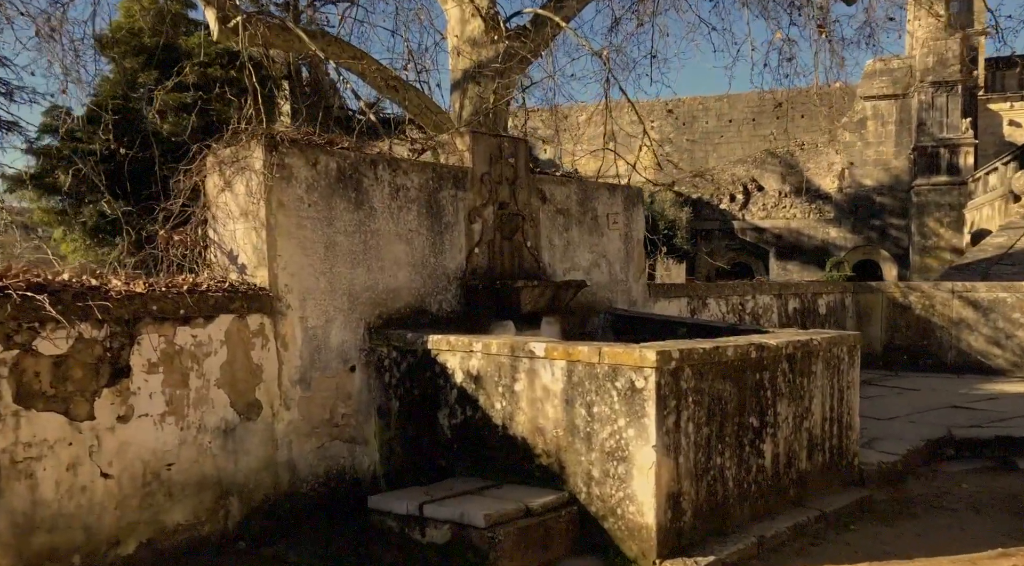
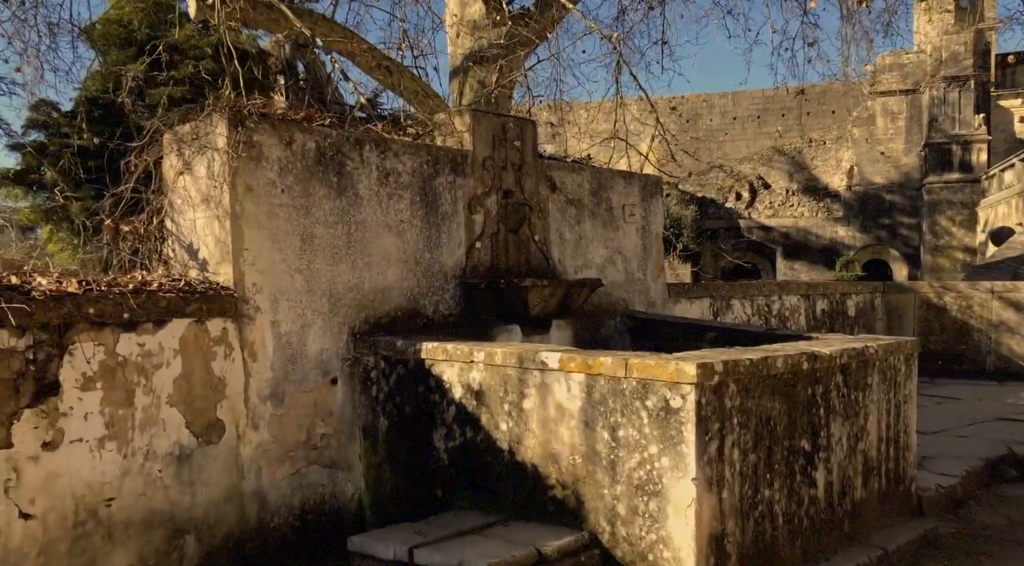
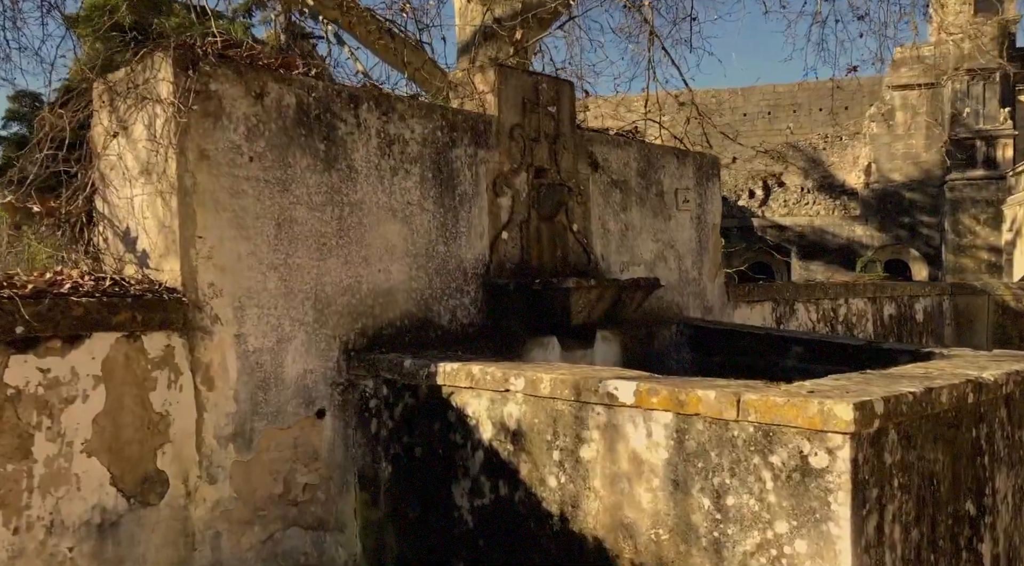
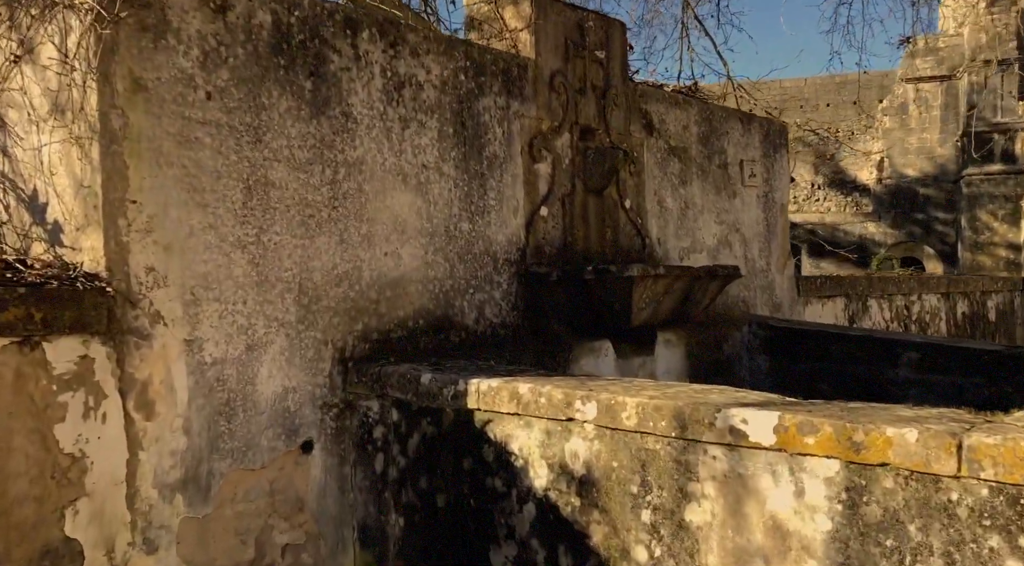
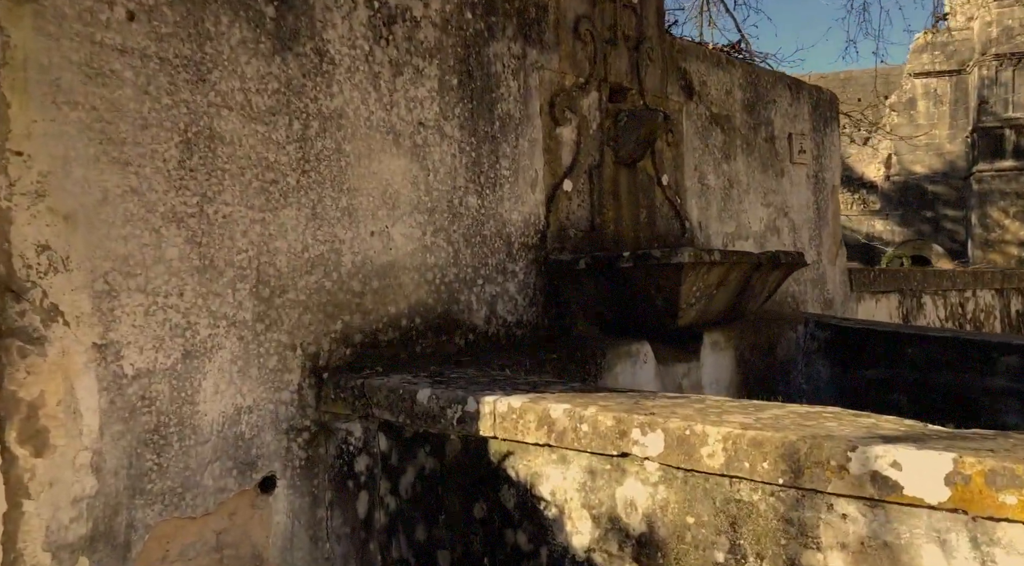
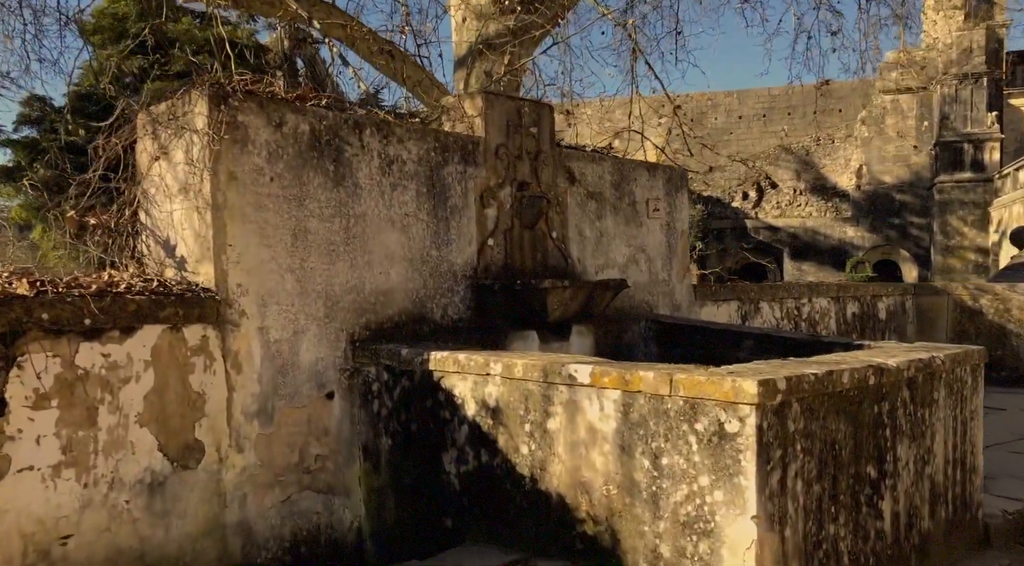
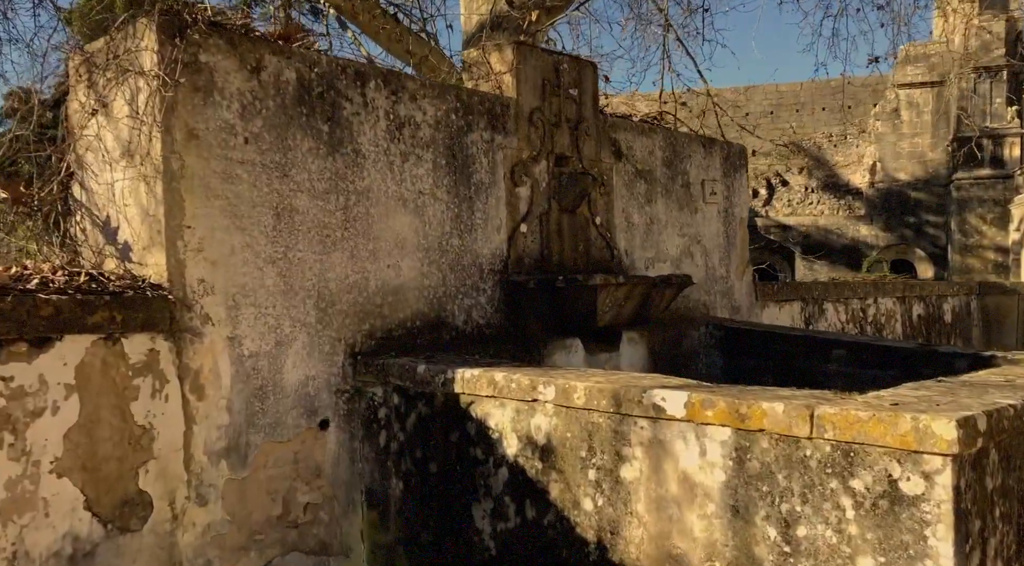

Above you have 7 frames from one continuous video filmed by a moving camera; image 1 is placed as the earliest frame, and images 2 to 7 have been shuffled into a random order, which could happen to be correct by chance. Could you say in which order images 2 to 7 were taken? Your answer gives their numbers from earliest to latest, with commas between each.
2, 6, 3, 7, 4, 5
